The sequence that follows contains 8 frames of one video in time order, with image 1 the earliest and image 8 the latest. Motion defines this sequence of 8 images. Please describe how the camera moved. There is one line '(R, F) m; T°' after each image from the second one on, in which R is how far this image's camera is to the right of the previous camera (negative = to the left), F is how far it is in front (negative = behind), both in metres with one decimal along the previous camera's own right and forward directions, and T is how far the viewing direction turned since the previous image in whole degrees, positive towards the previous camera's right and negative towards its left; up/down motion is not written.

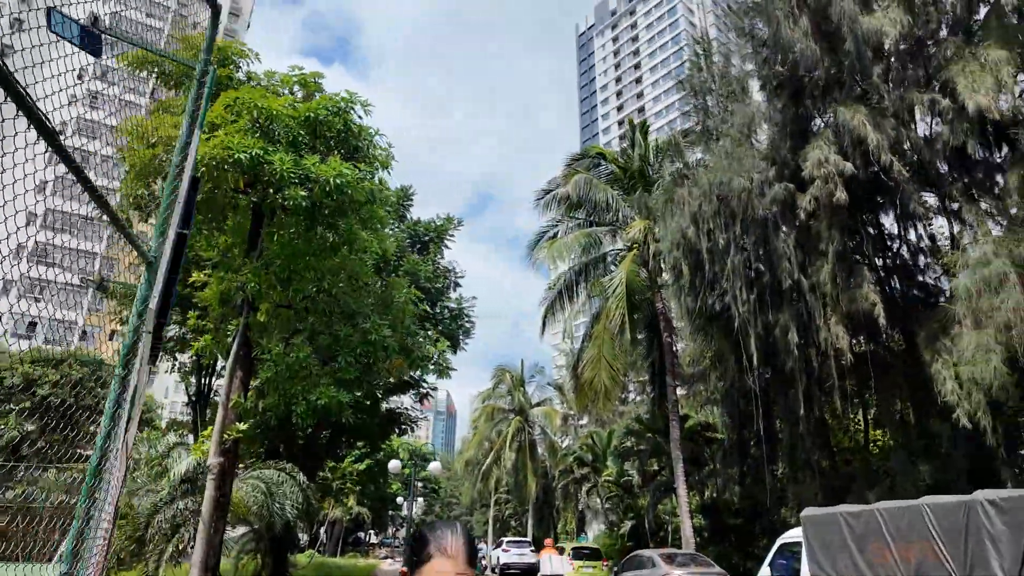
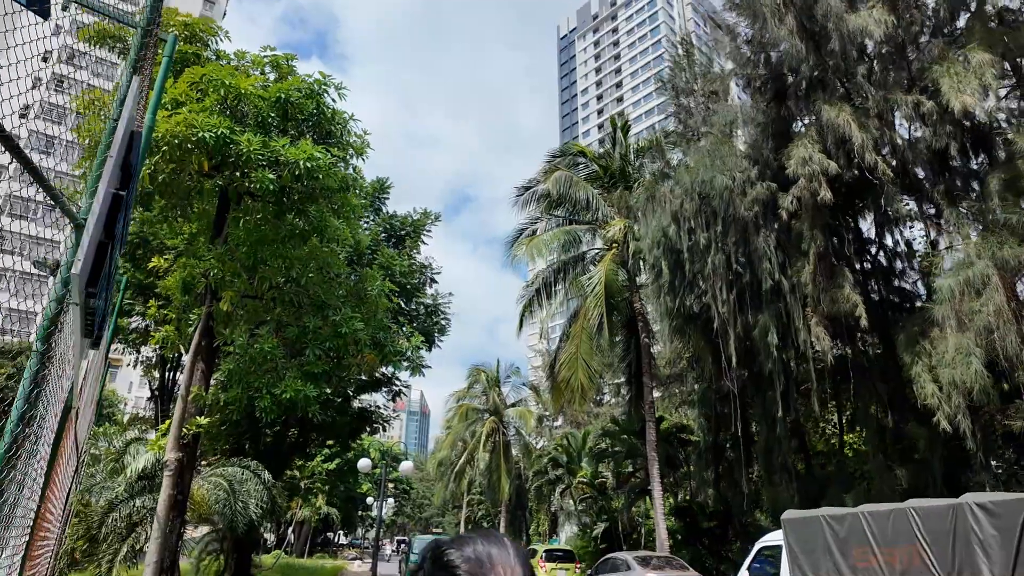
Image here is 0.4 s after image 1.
(0.0, +0.3) m; +2°
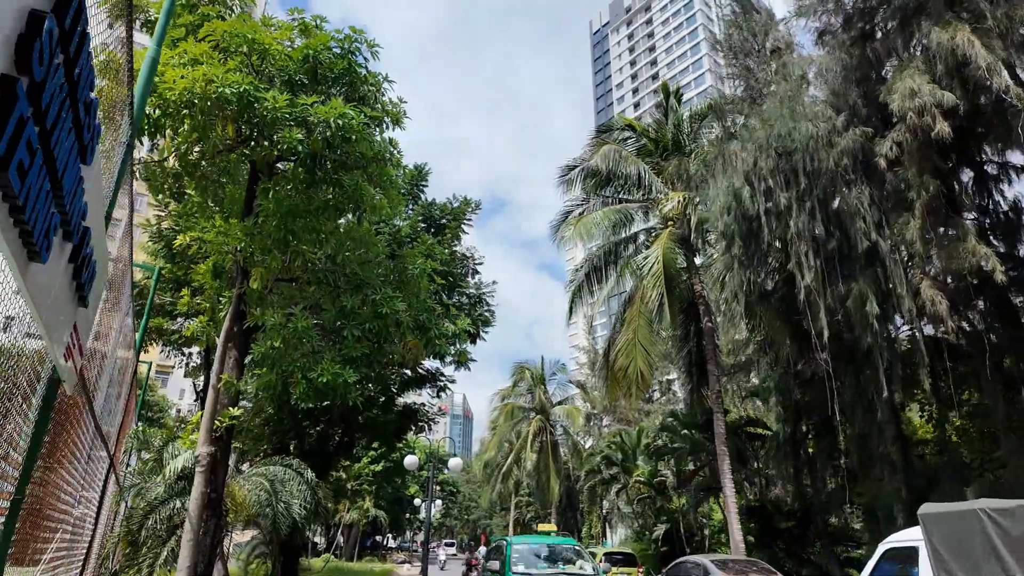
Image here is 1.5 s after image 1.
(-0.3, +1.1) m; -4°
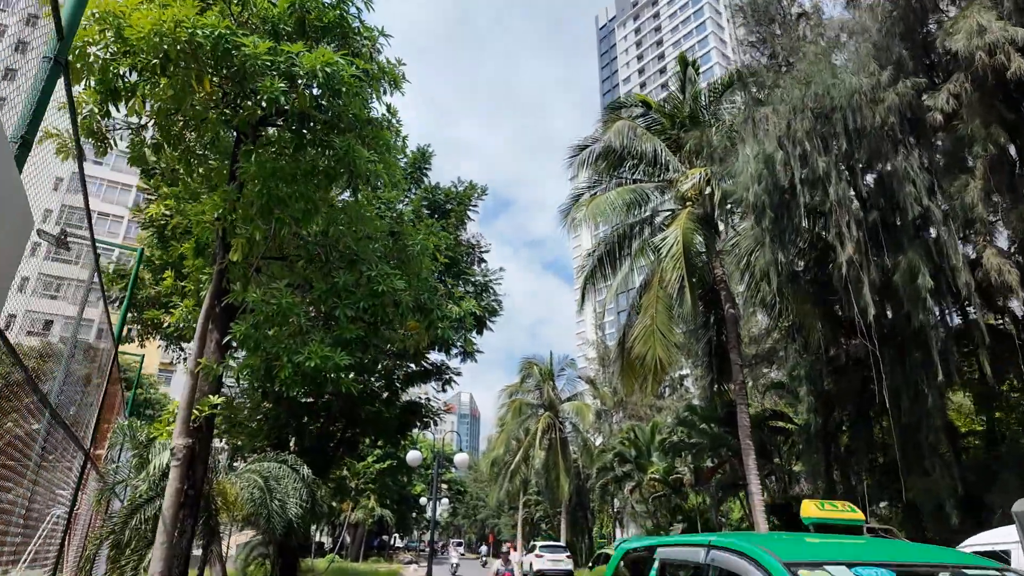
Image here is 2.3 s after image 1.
(-0.1, +0.9) m; -1°
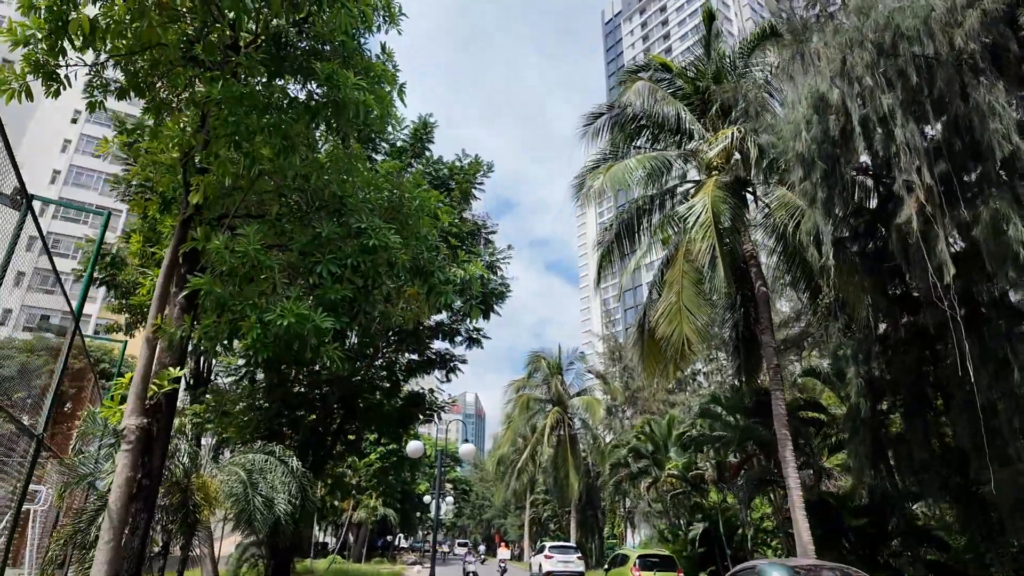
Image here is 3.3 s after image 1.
(-0.1, +1.3) m; 0°
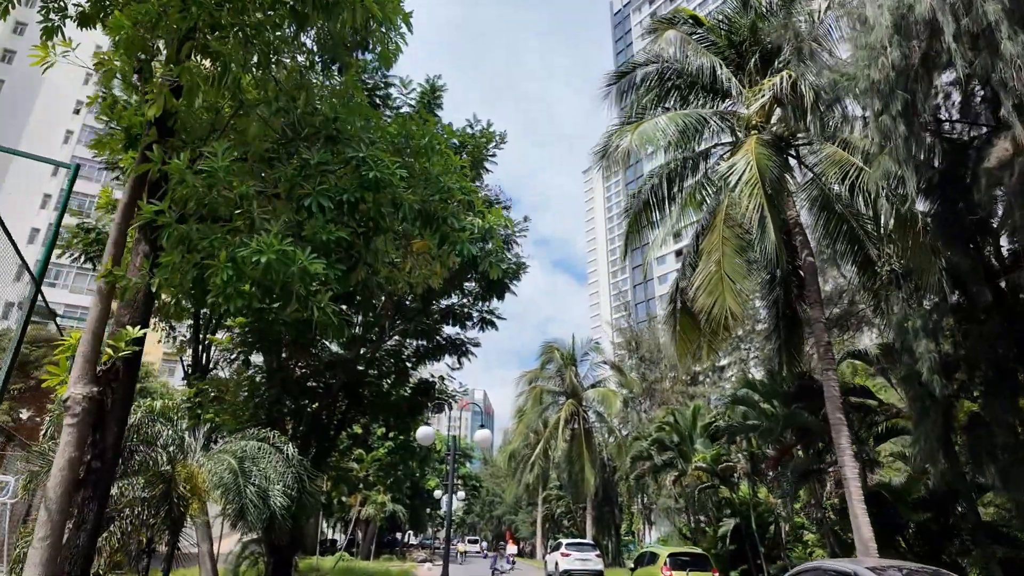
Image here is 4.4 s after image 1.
(-0.2, +1.3) m; -1°
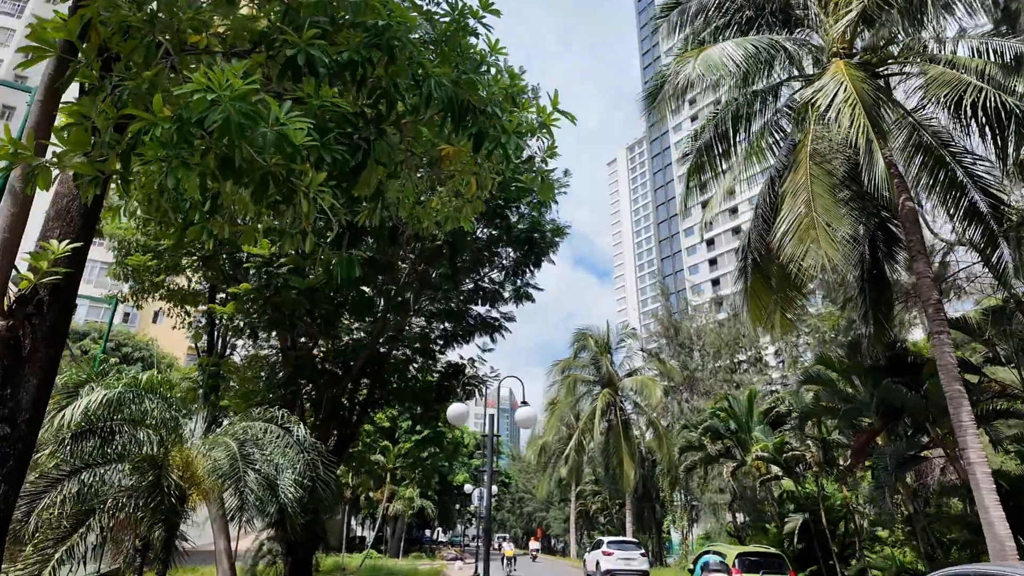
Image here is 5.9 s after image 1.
(-0.3, +1.7) m; -2°
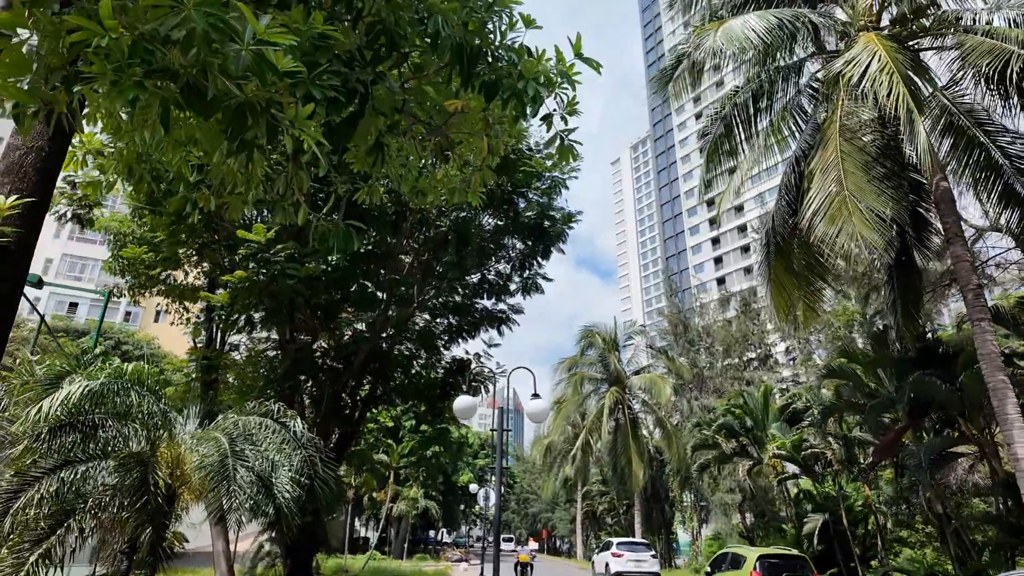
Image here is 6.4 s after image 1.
(-0.1, +0.6) m; 0°
